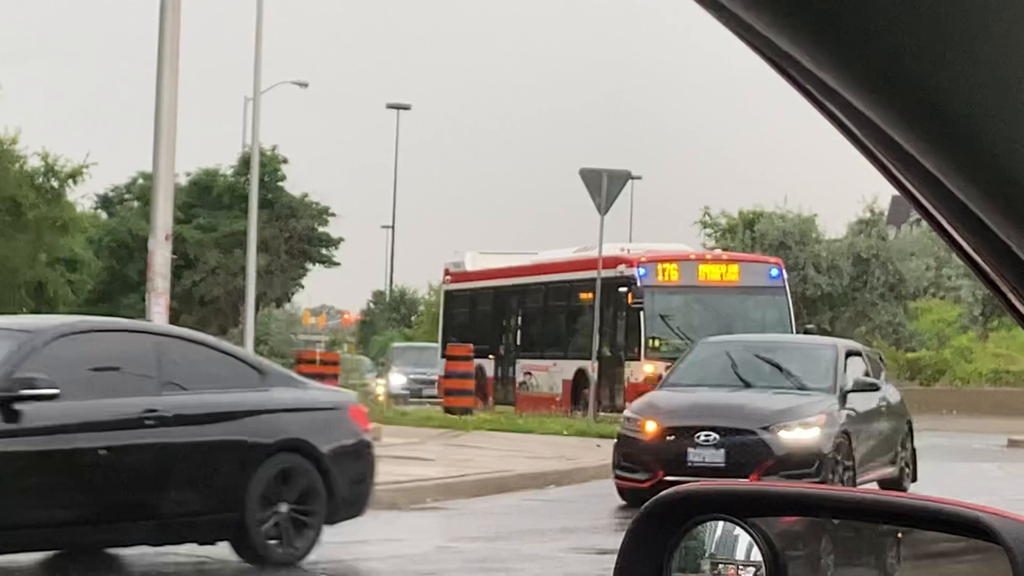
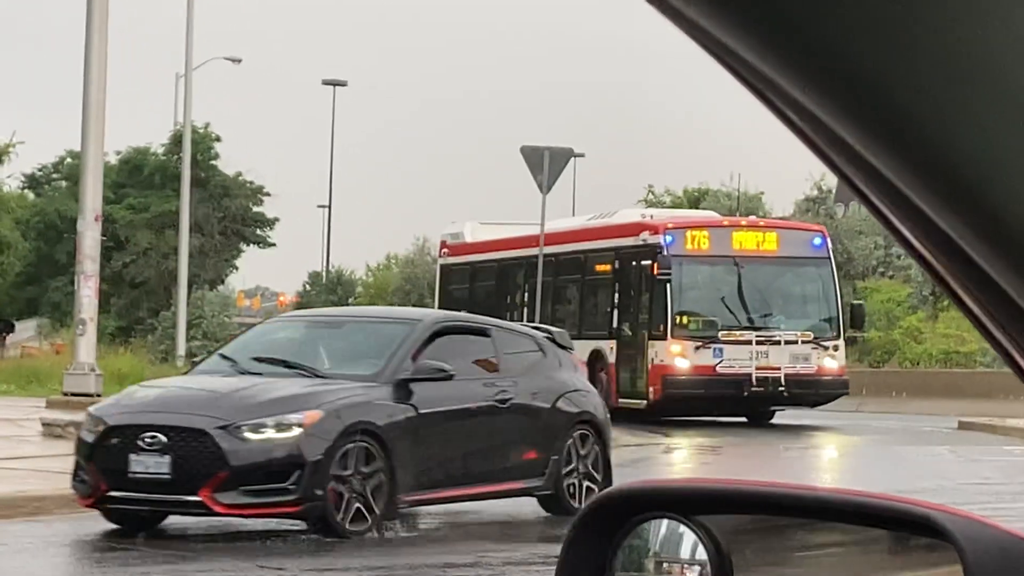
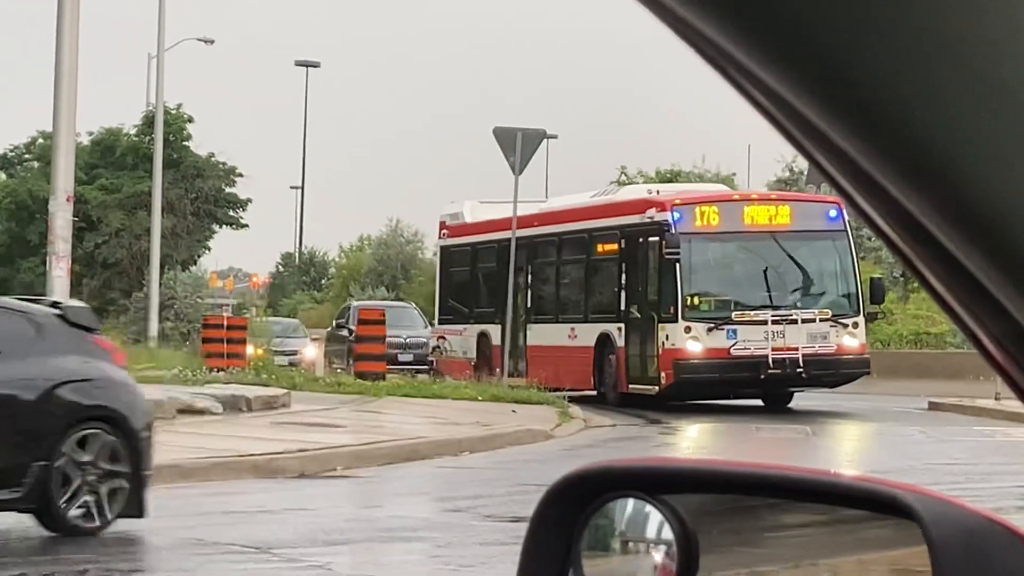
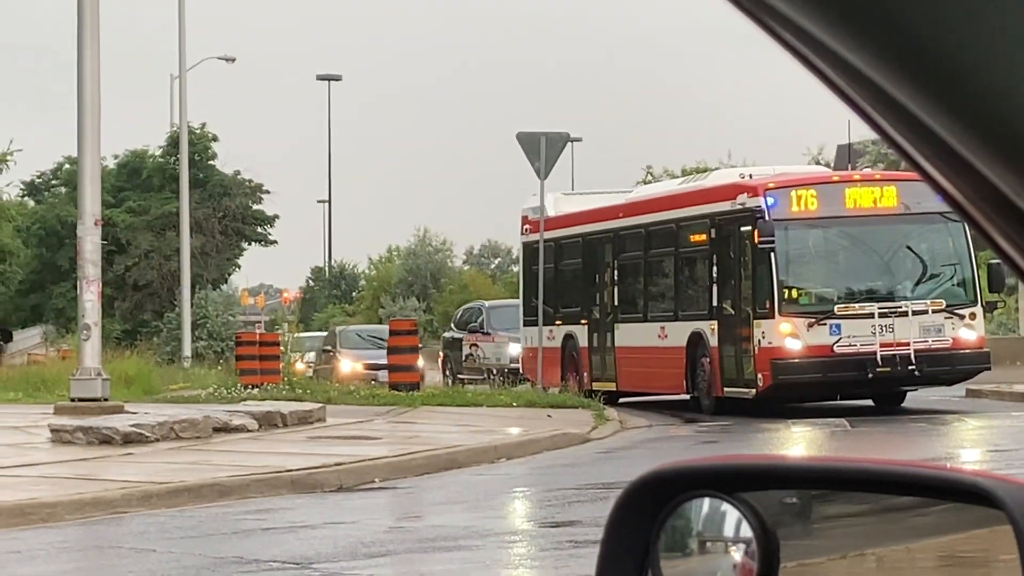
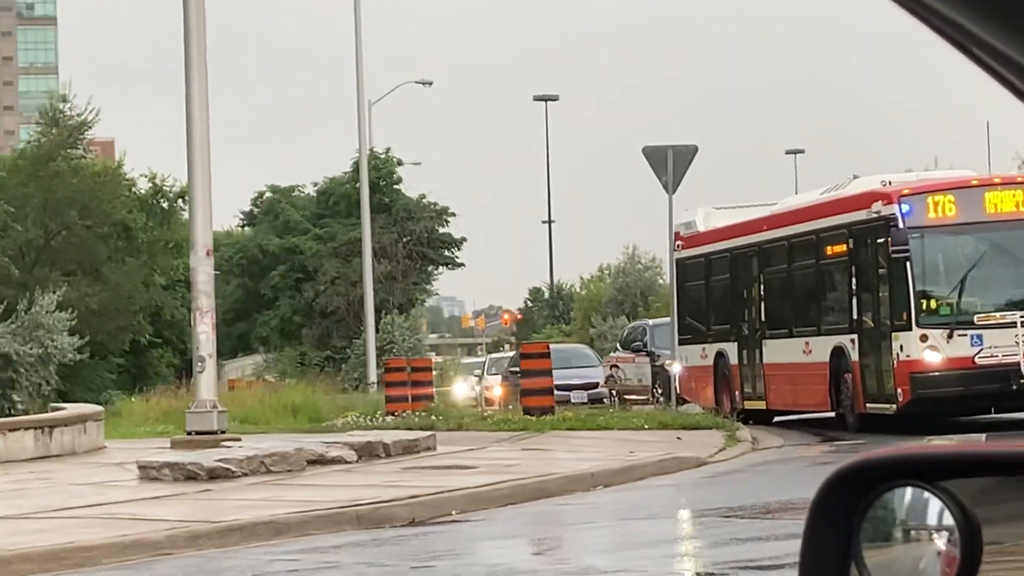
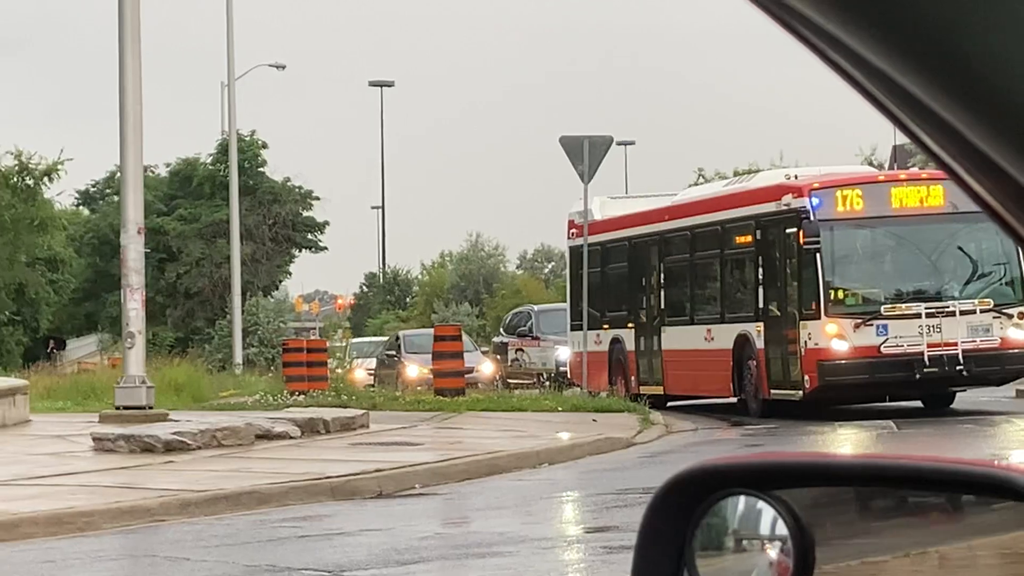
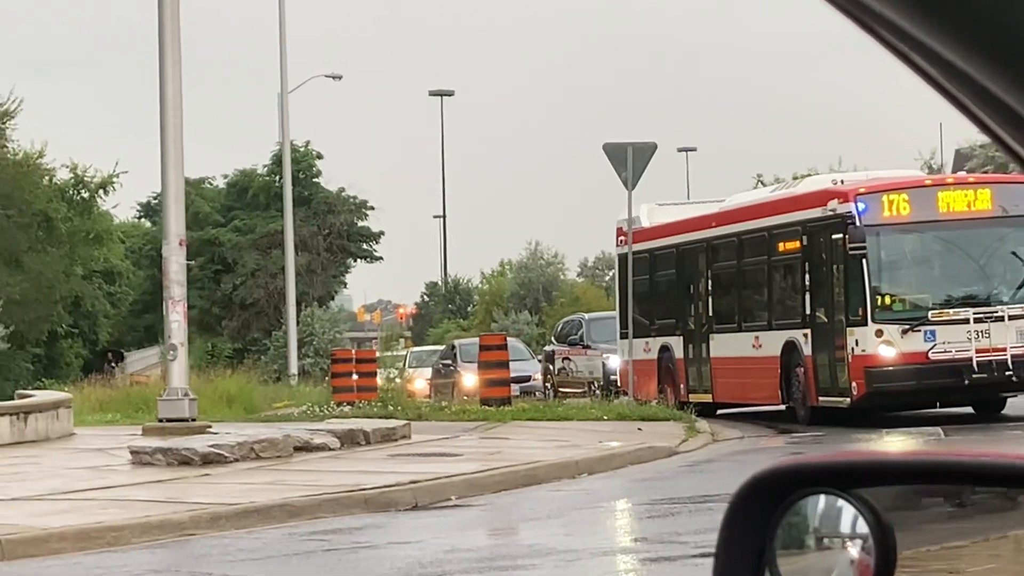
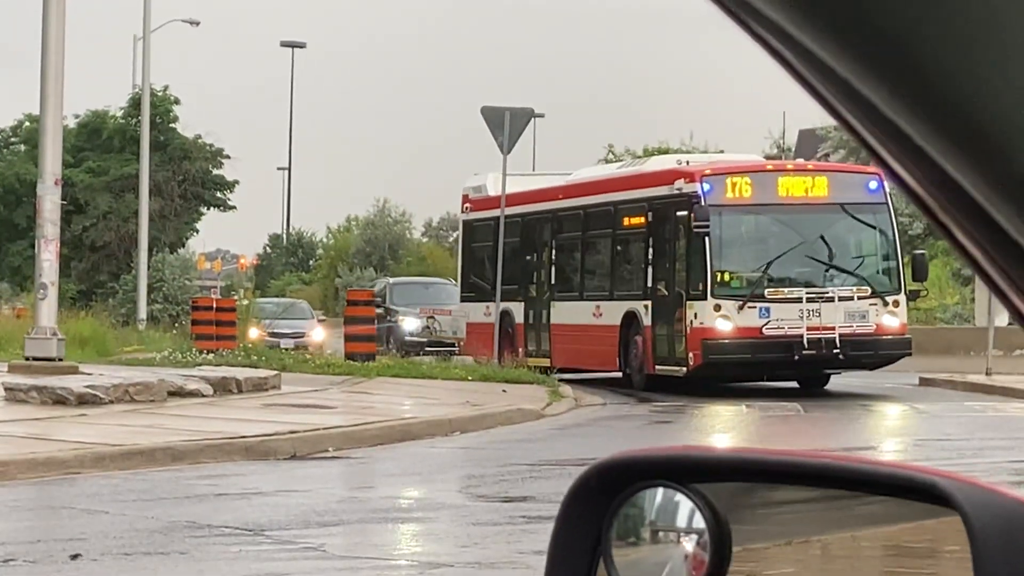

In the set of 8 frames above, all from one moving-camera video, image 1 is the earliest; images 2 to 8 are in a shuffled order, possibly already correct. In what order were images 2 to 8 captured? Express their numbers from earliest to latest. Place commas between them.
2, 3, 8, 4, 6, 7, 5
